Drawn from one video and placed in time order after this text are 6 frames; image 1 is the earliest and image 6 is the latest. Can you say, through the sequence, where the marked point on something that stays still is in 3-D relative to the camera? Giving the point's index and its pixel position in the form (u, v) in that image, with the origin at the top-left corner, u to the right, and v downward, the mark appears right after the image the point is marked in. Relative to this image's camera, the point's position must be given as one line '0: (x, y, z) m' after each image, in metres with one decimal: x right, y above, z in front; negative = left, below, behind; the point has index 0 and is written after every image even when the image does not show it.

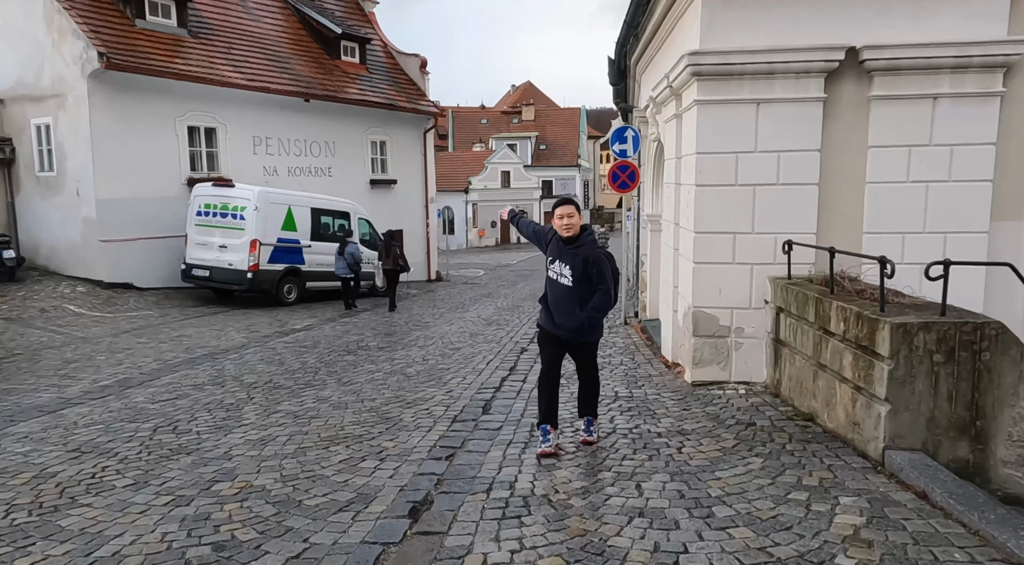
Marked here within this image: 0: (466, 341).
0: (-0.7, -0.9, +10.8) m
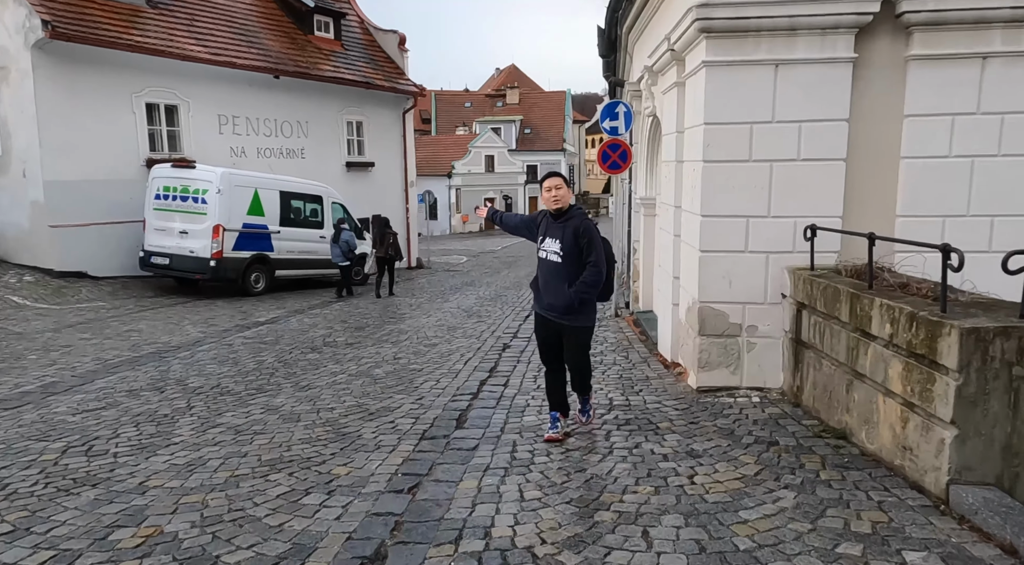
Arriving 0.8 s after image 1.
0: (-0.9, -0.7, +9.9) m
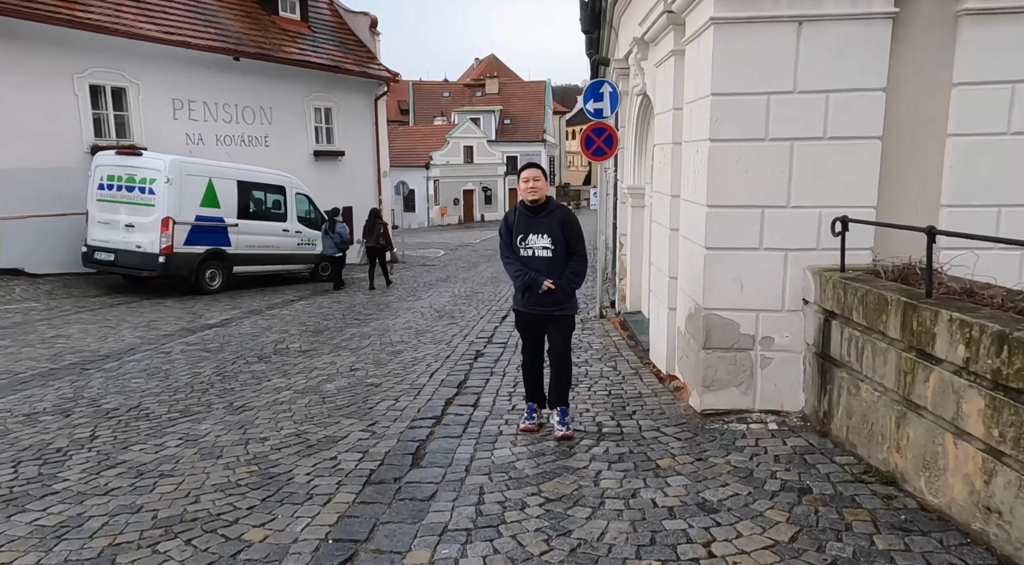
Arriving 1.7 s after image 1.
0: (-1.2, -0.7, +8.9) m
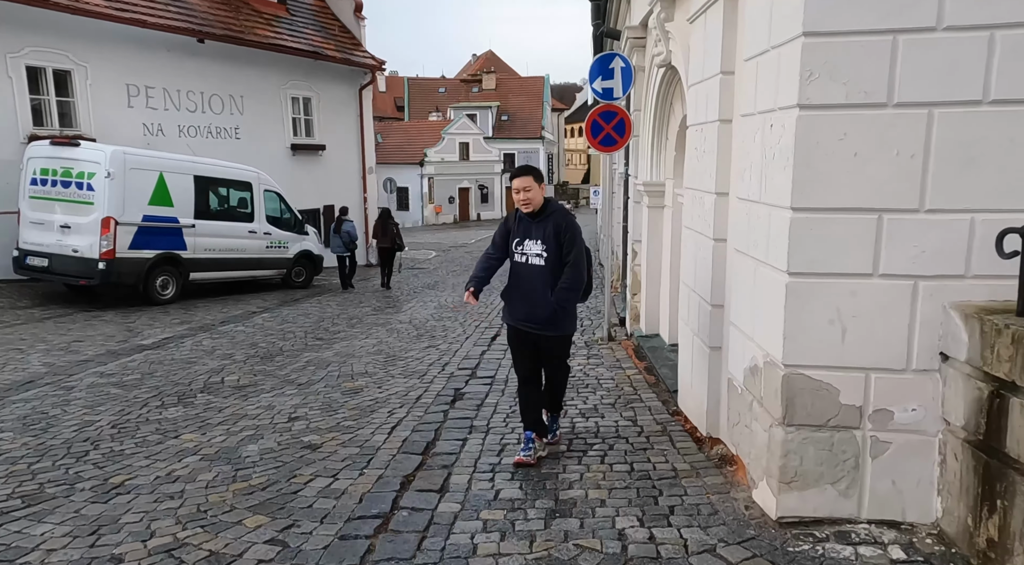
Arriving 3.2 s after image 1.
0: (-1.3, -0.9, +7.2) m
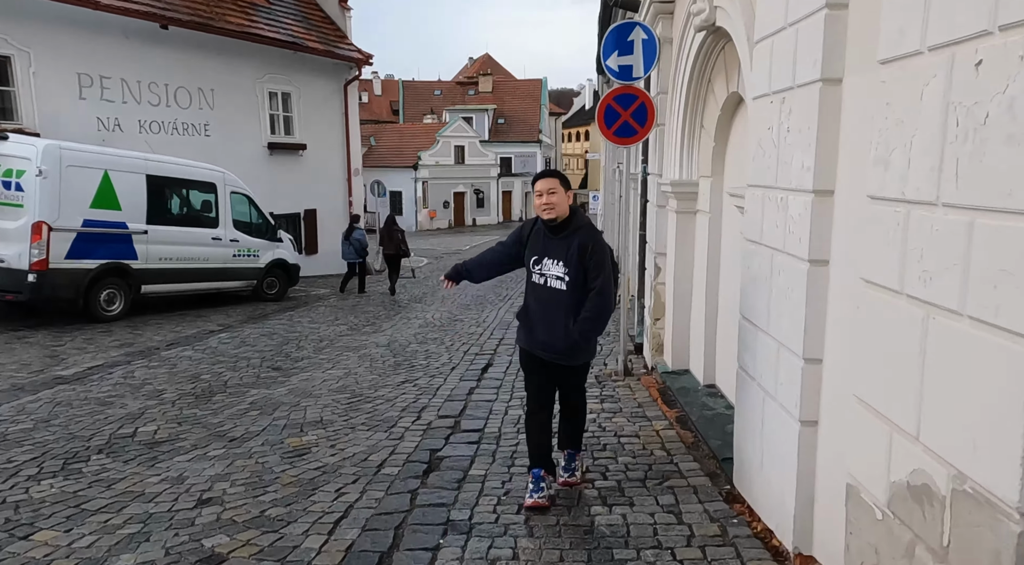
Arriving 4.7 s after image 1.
0: (-1.3, -1.1, +5.7) m
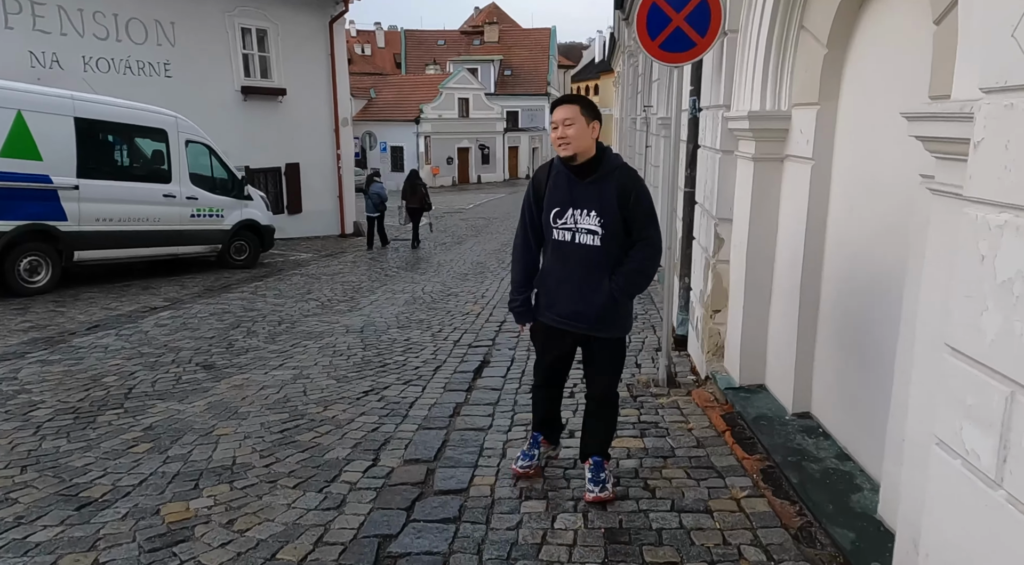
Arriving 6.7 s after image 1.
0: (-1.3, -1.0, +3.8) m
